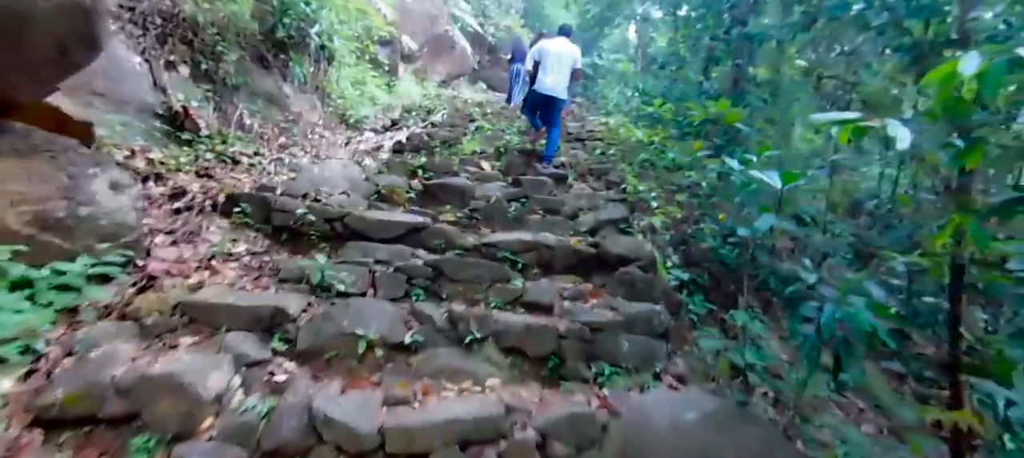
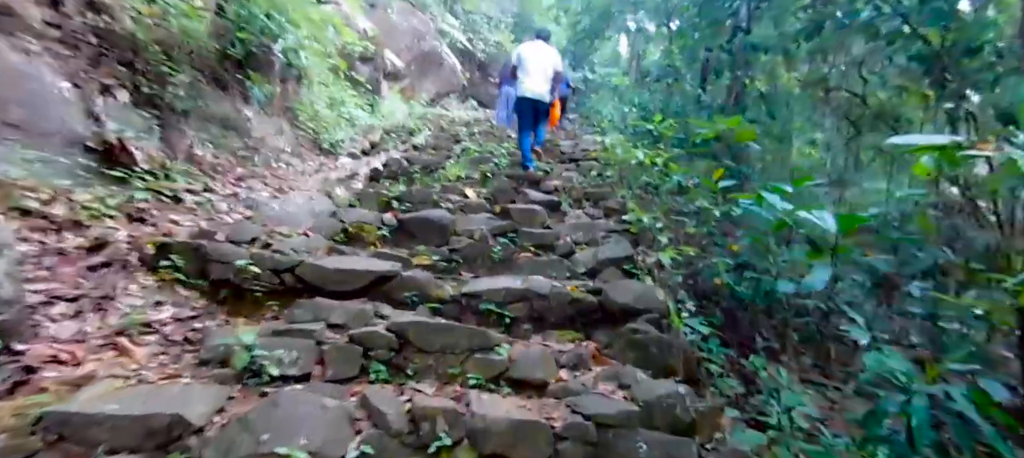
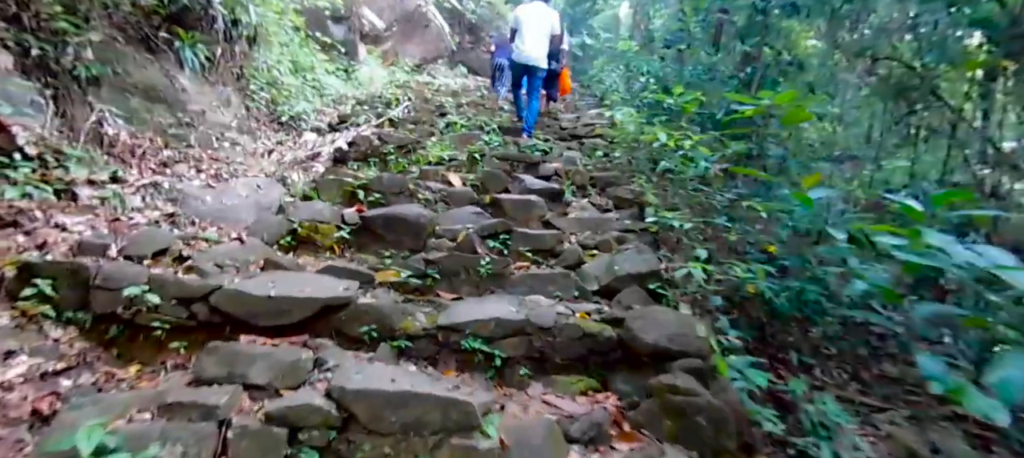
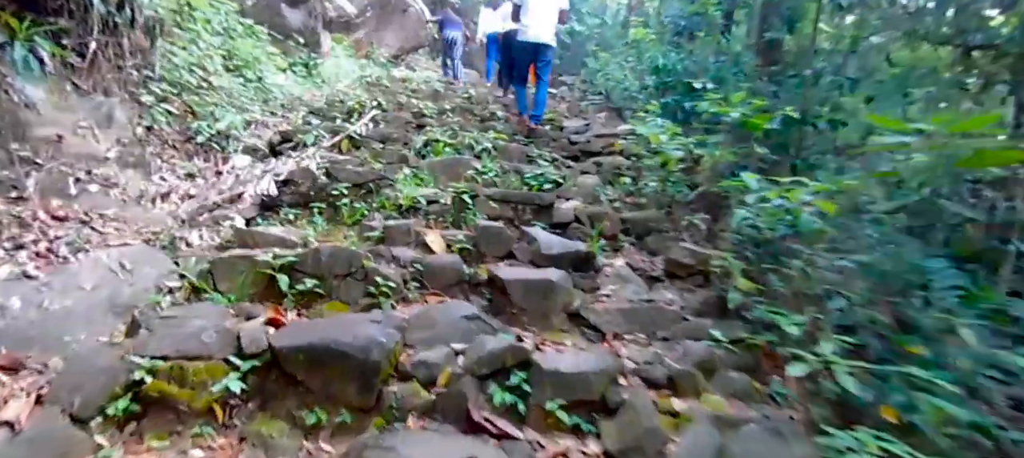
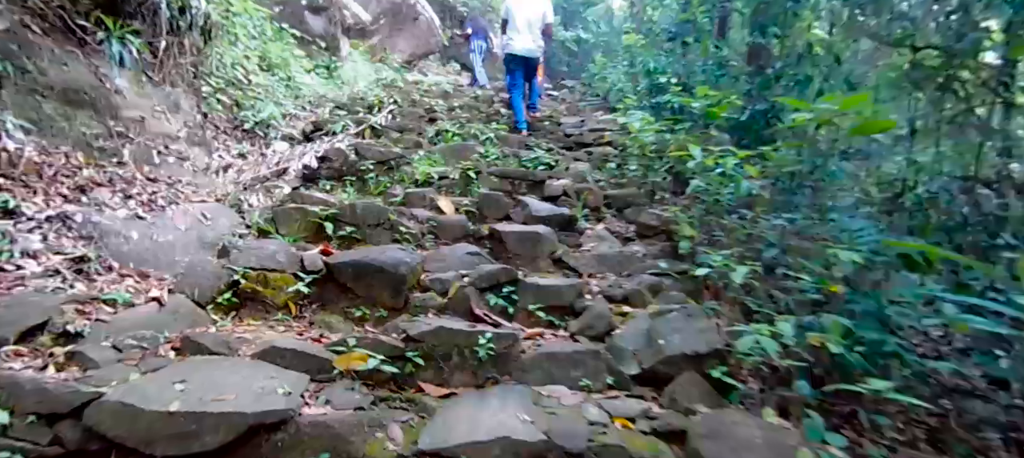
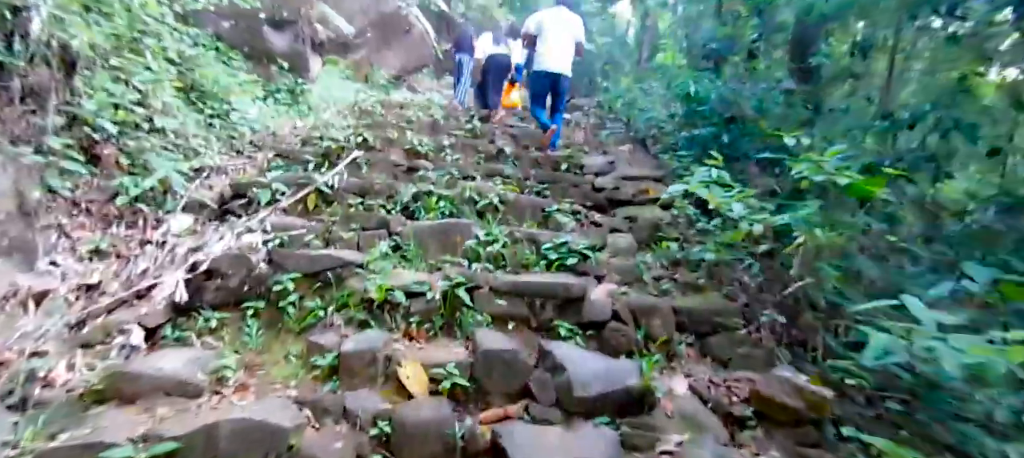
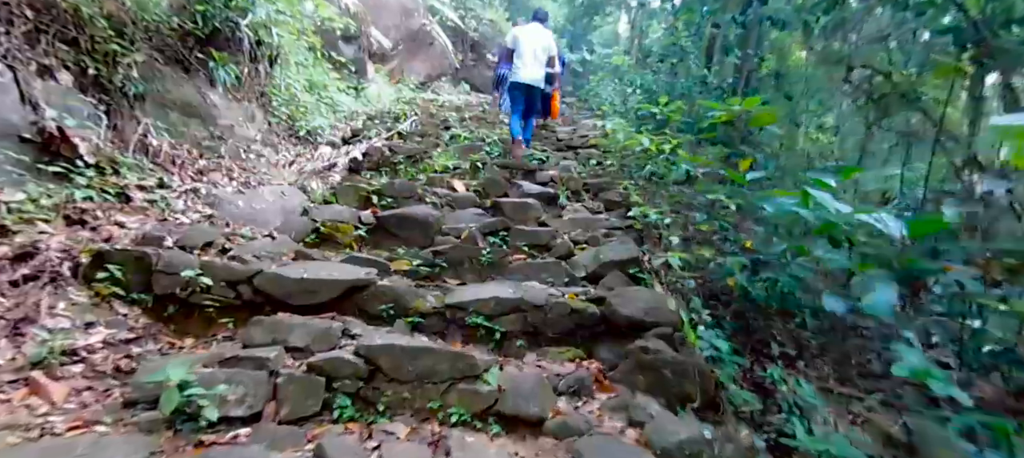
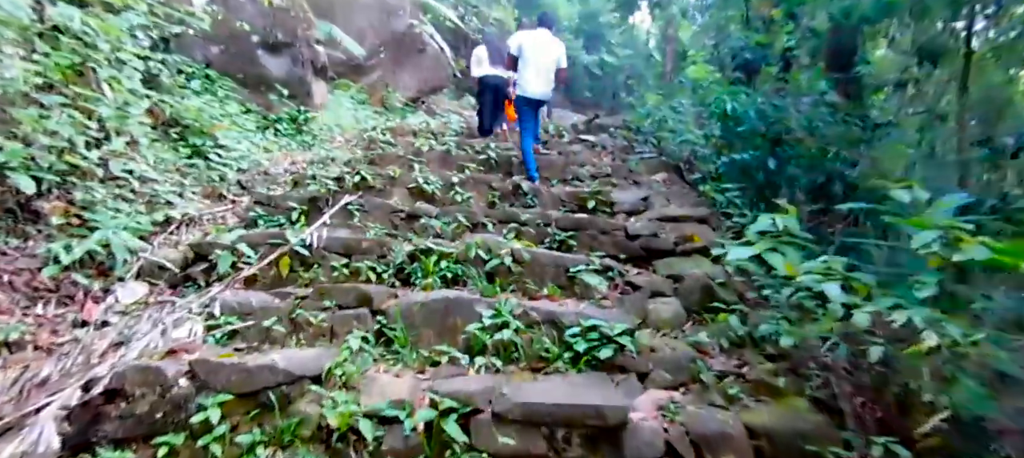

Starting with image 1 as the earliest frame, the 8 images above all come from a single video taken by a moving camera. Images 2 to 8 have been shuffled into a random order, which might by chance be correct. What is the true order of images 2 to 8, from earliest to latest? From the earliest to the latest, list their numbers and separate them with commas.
2, 7, 3, 5, 4, 6, 8
